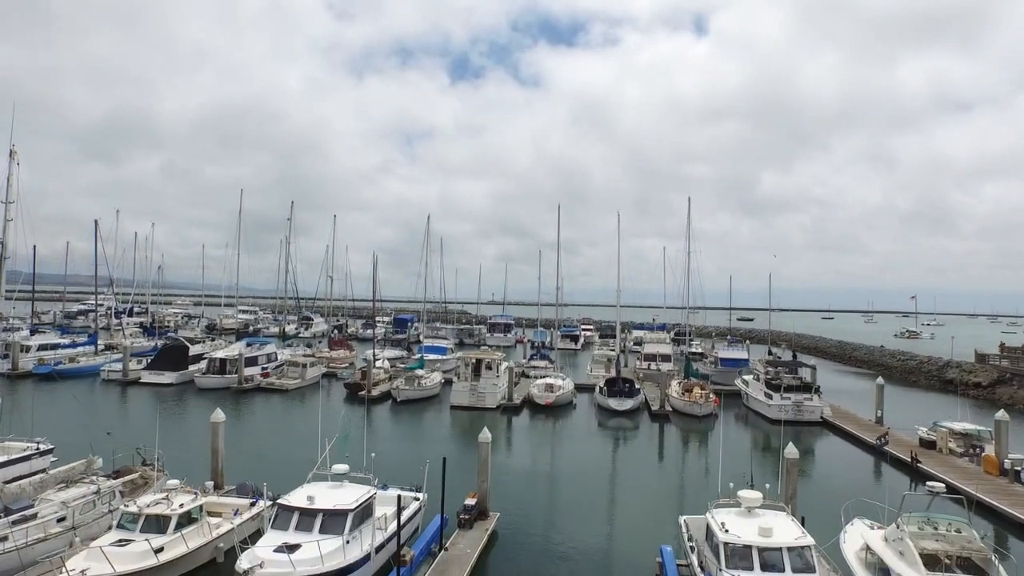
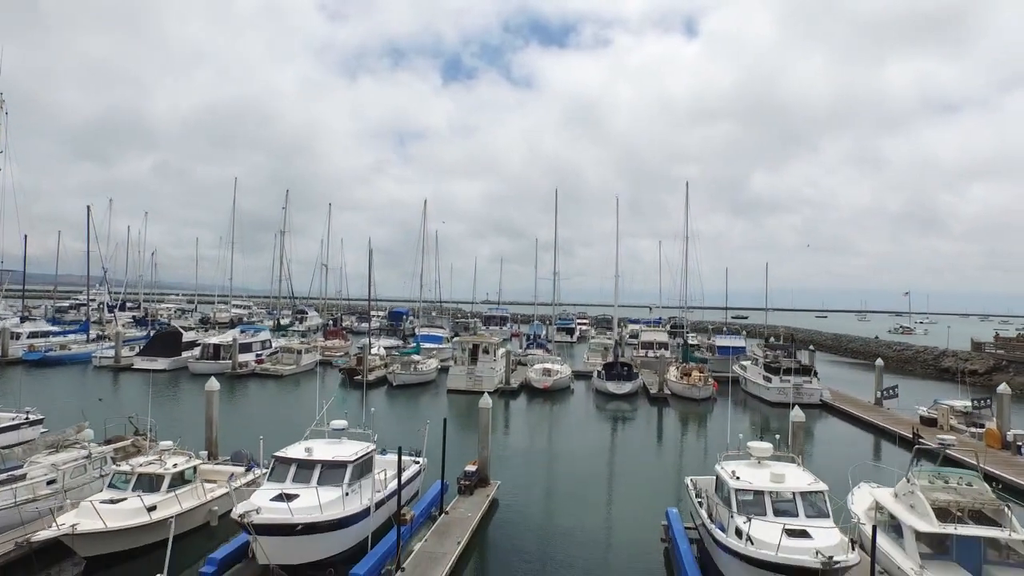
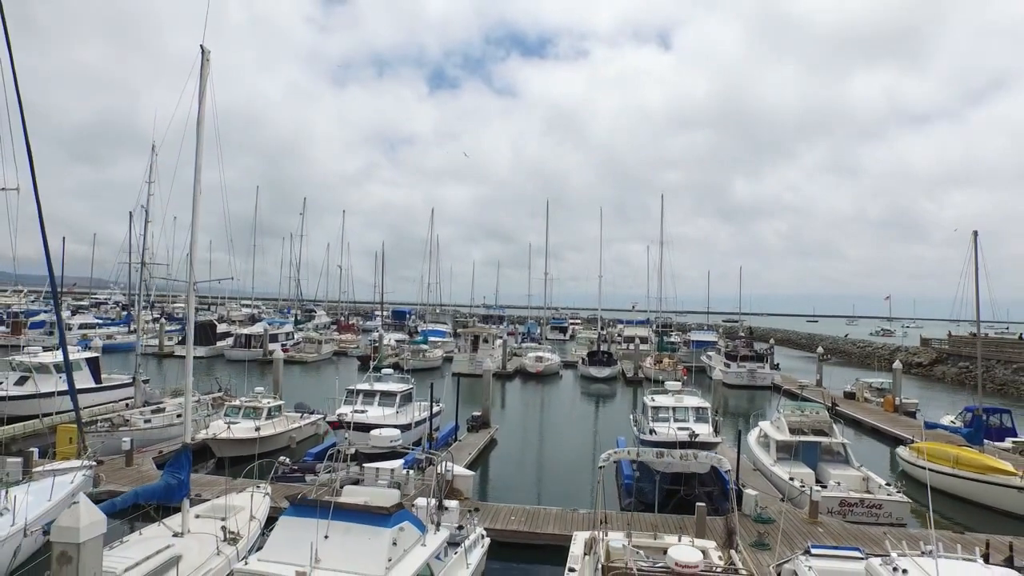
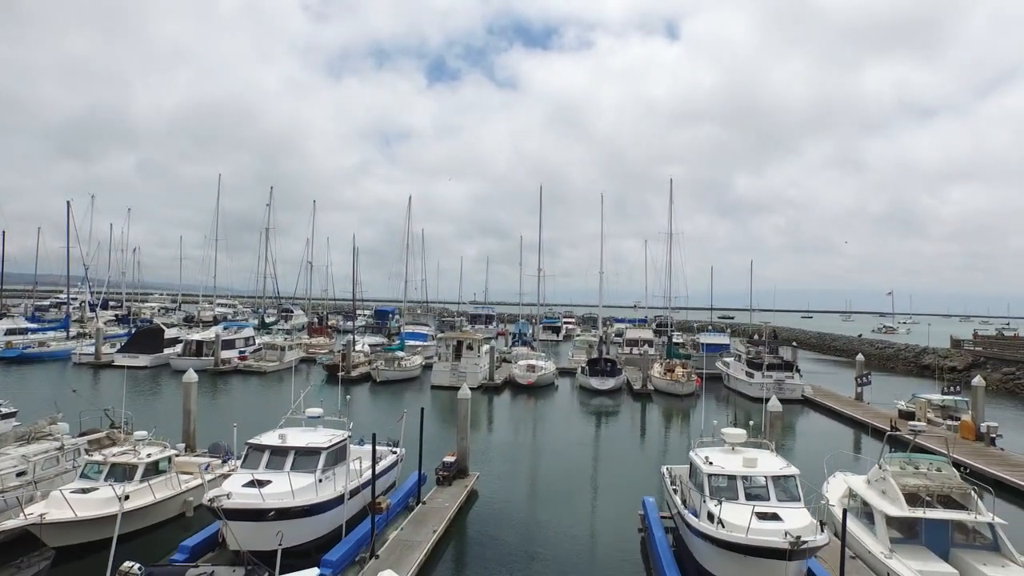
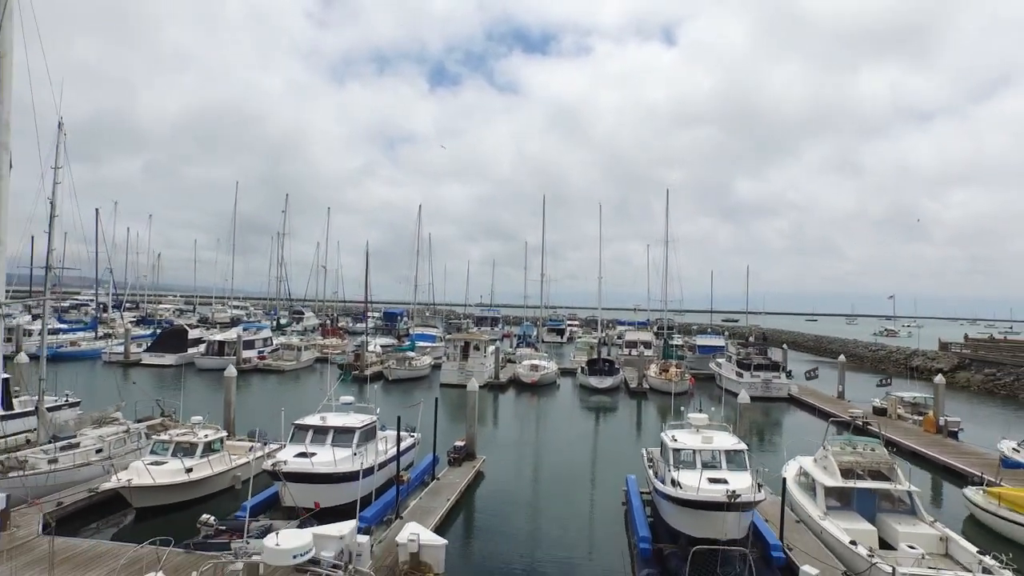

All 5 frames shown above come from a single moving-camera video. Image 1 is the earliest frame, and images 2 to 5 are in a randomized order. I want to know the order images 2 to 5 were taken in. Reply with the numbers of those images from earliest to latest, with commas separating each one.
2, 4, 5, 3
